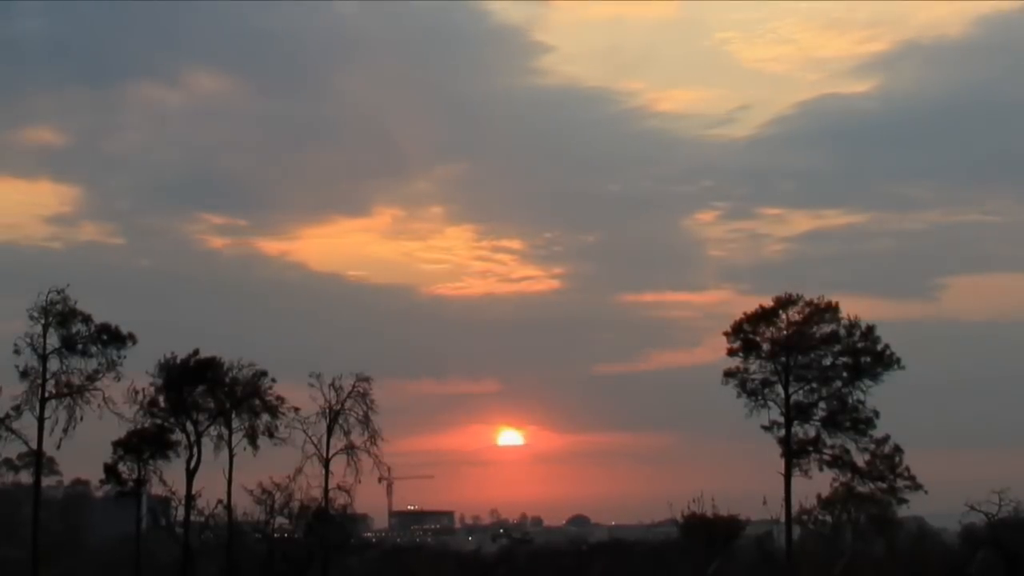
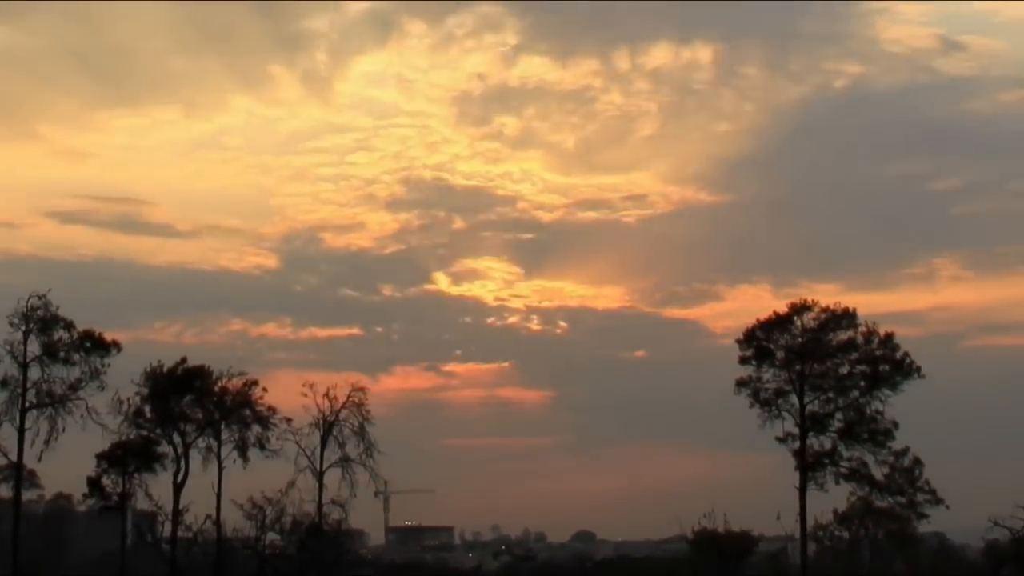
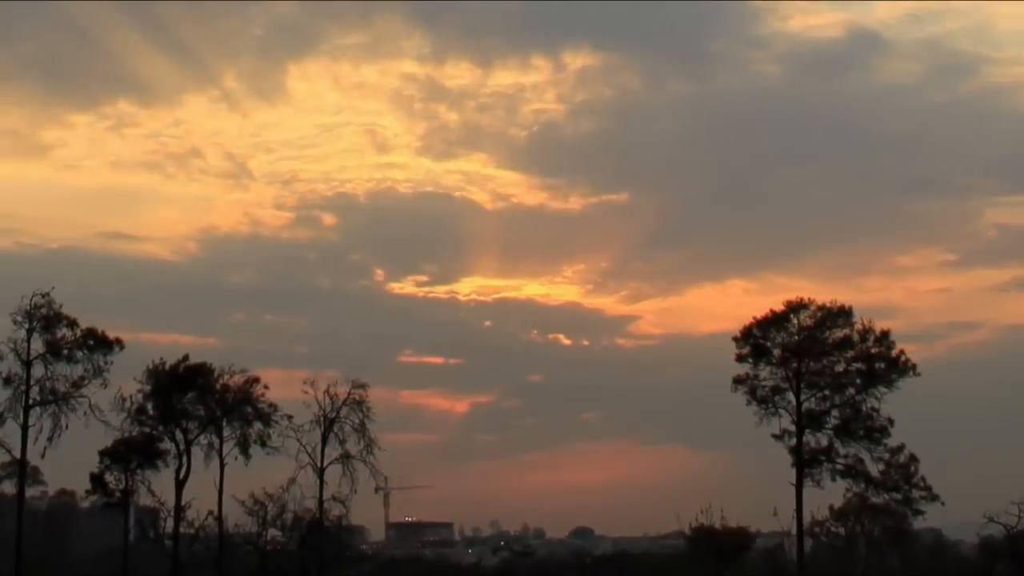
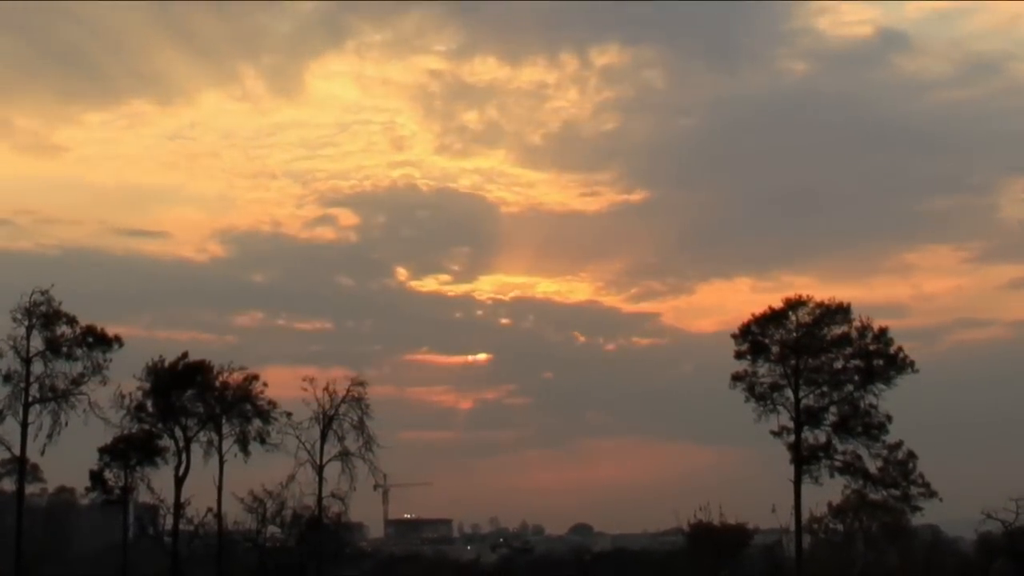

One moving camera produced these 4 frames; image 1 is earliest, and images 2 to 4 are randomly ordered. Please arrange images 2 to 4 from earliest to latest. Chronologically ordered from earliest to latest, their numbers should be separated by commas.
3, 4, 2
